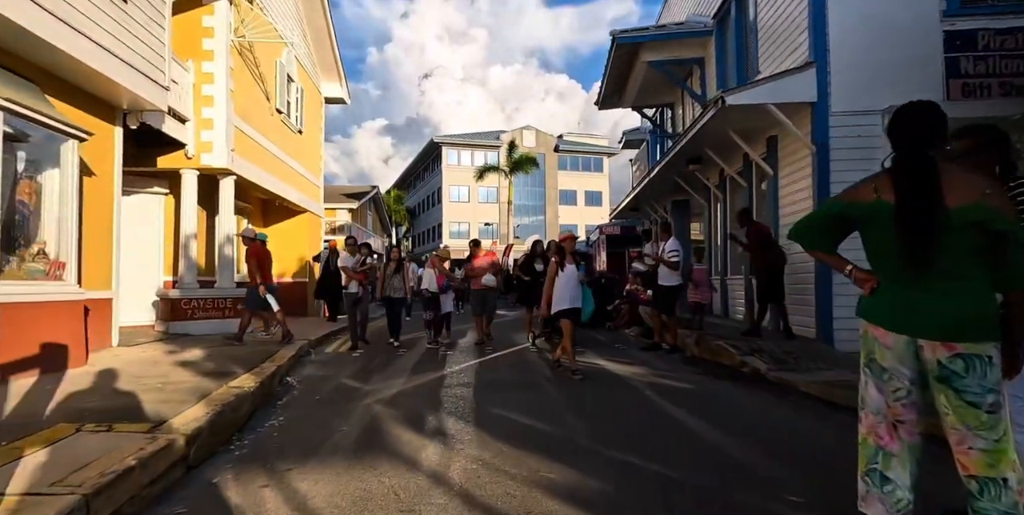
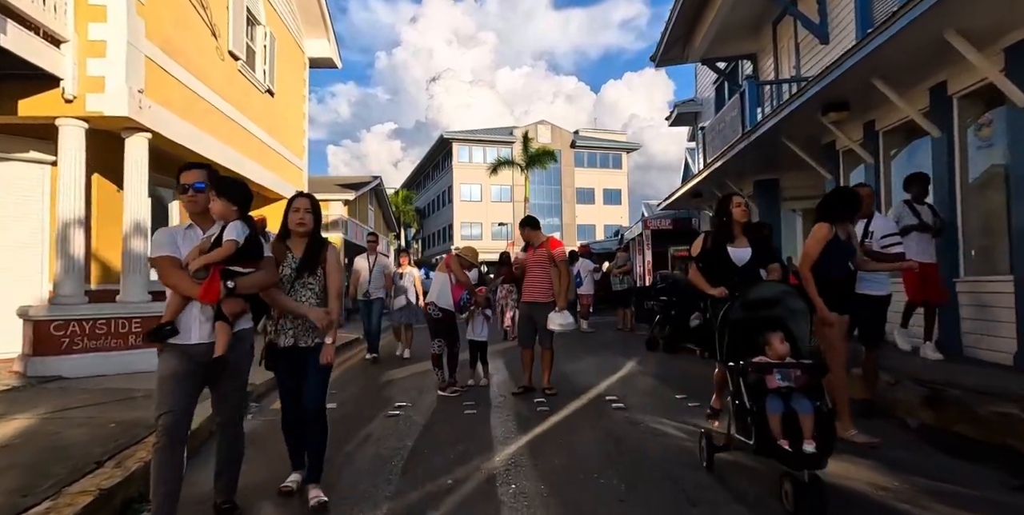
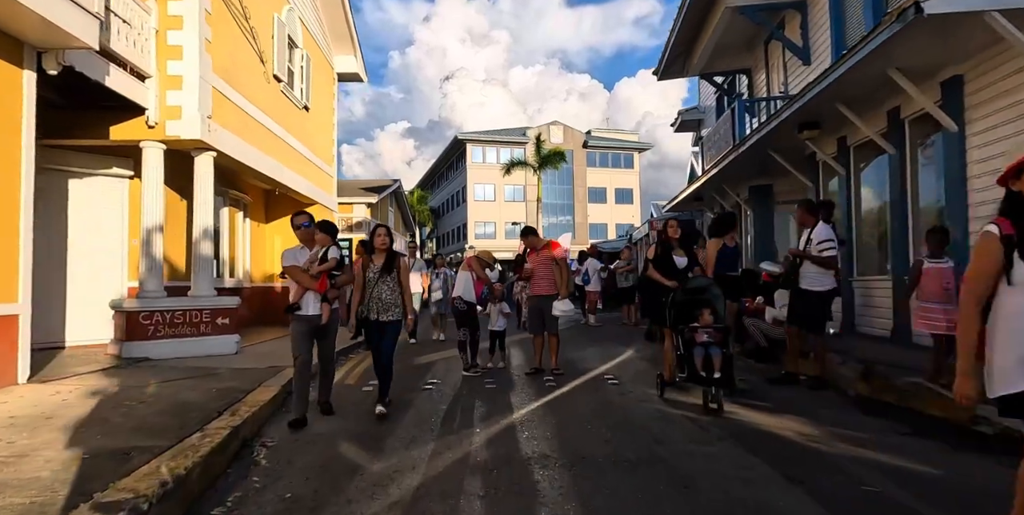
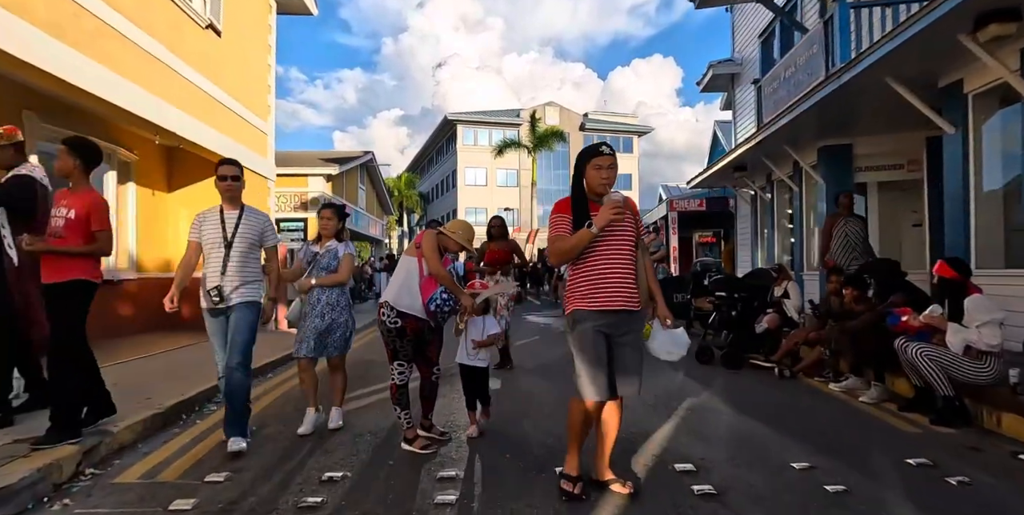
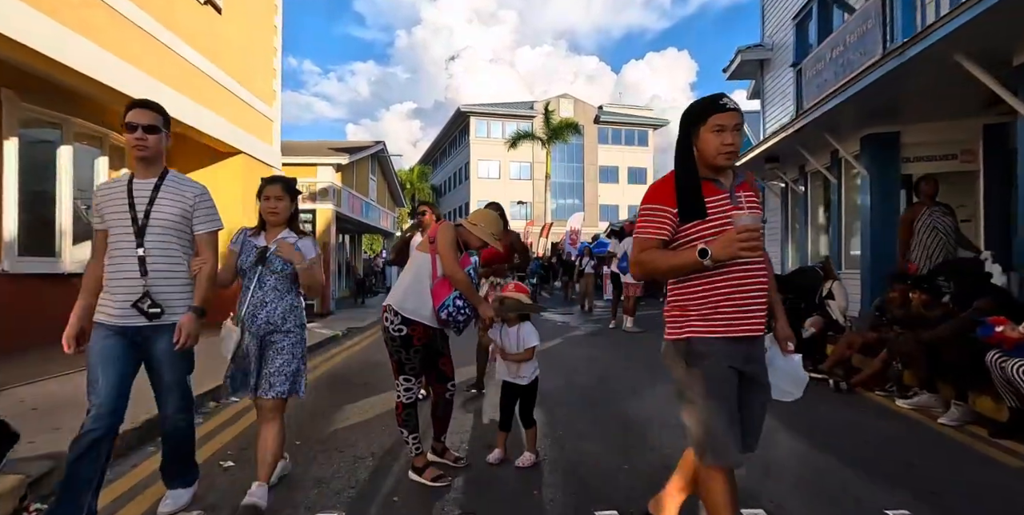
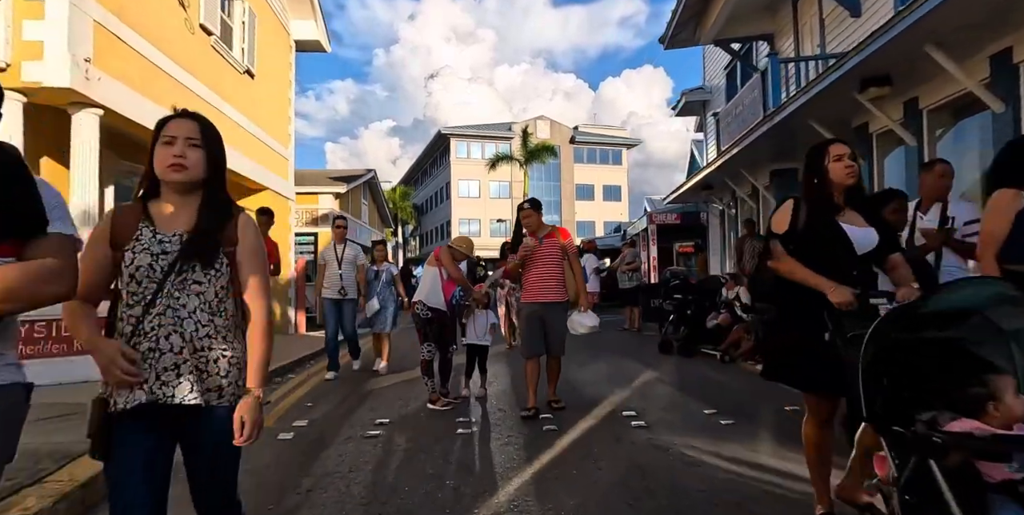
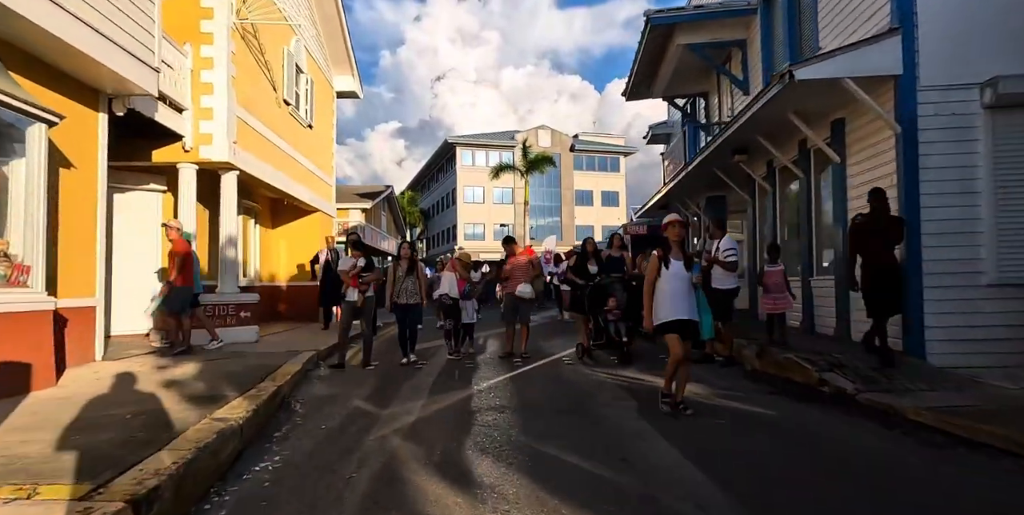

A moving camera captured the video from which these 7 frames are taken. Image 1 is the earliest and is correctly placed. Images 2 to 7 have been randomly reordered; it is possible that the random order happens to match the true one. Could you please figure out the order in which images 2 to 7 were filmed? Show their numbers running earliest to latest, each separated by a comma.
7, 3, 2, 6, 4, 5
